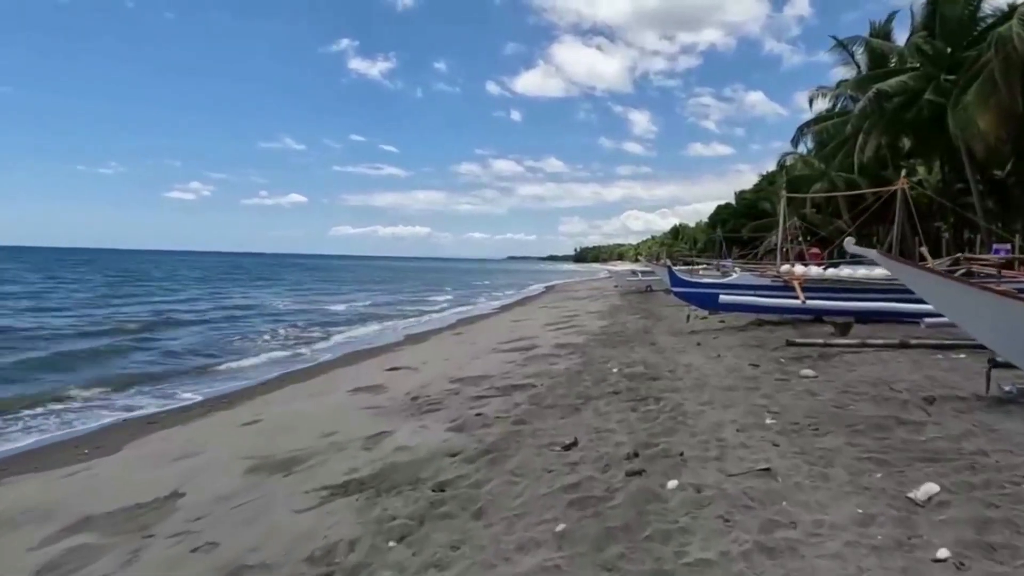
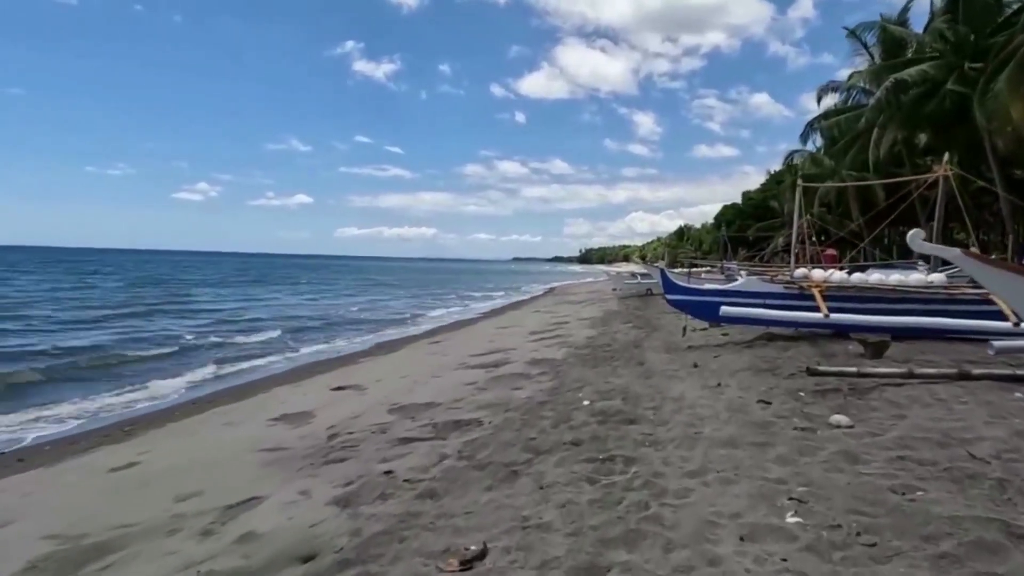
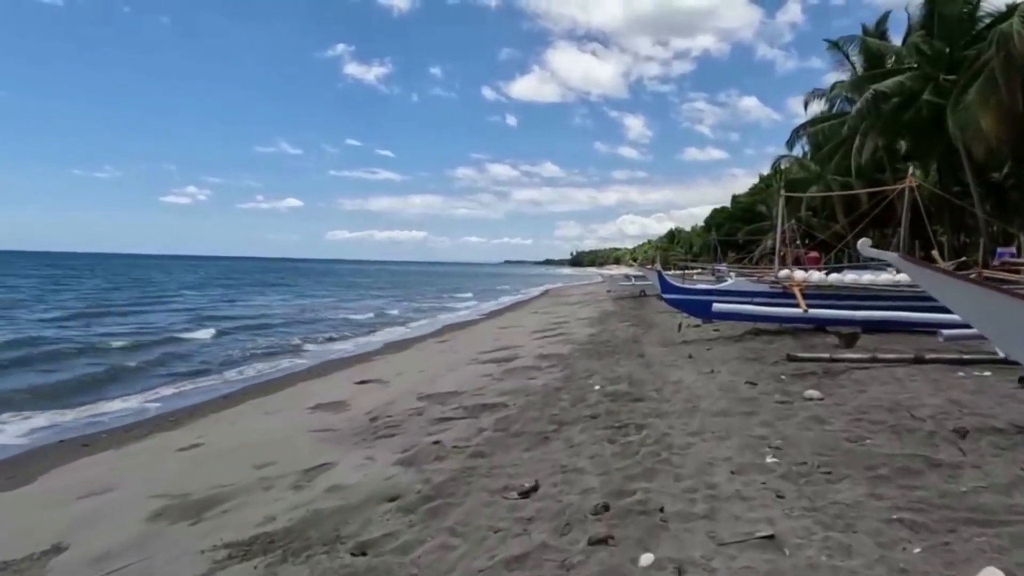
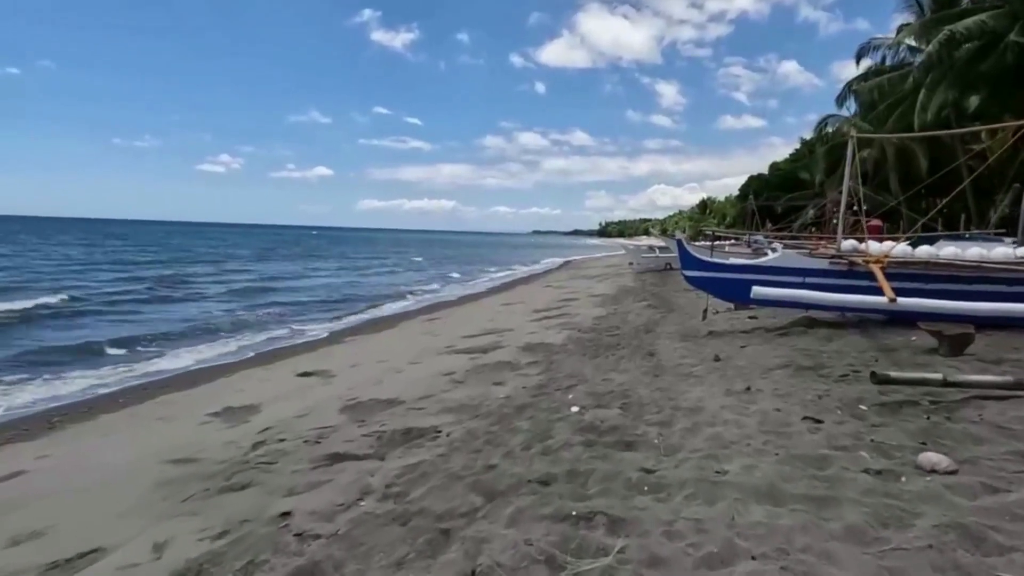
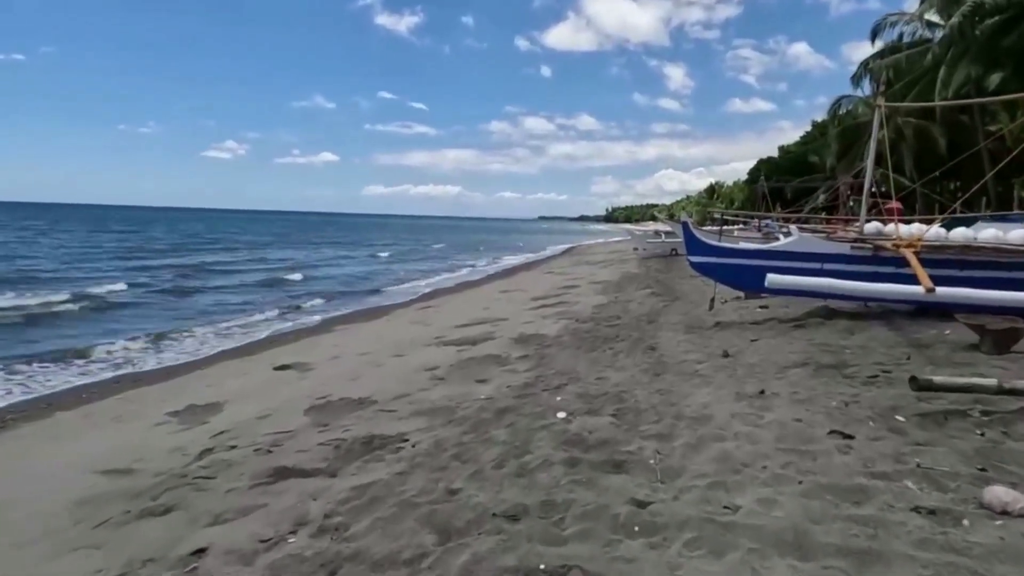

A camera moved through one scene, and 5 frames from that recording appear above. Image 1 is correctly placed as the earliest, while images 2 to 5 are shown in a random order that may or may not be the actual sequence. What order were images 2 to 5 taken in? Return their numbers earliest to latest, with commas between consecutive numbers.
3, 2, 4, 5
